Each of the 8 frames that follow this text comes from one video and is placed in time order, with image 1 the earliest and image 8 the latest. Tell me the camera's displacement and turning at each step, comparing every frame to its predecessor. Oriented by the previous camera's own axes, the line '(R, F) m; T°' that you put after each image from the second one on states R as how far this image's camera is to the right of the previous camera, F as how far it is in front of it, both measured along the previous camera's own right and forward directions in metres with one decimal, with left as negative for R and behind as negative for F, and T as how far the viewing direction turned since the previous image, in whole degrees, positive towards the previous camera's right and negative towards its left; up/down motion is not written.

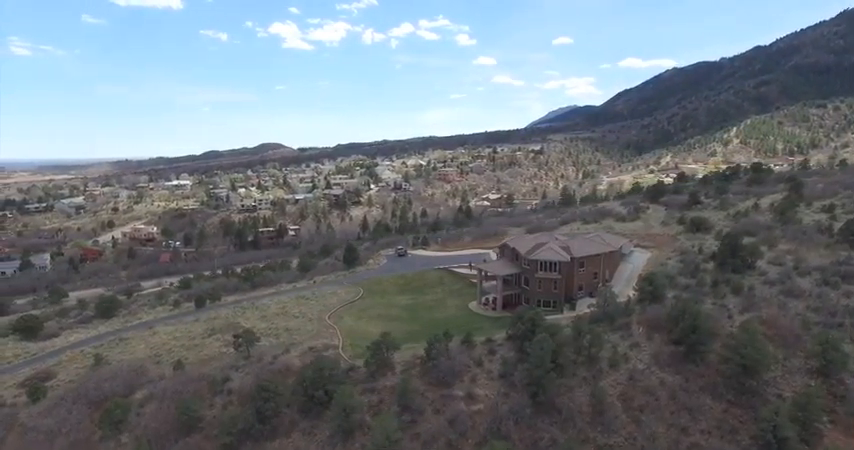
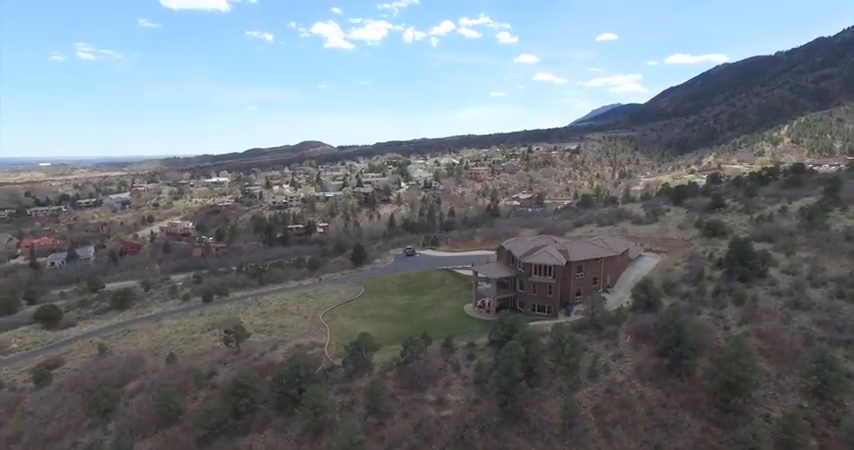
(+3.2, +0.4) m; -5°
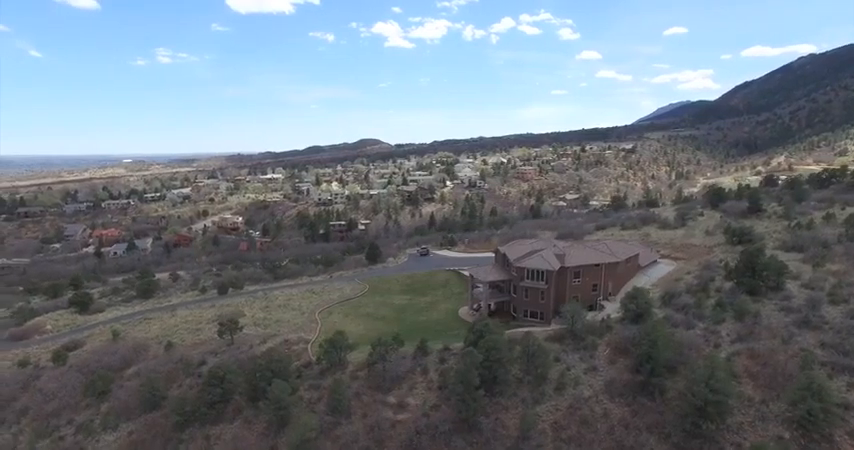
(+4.3, +0.6) m; -7°
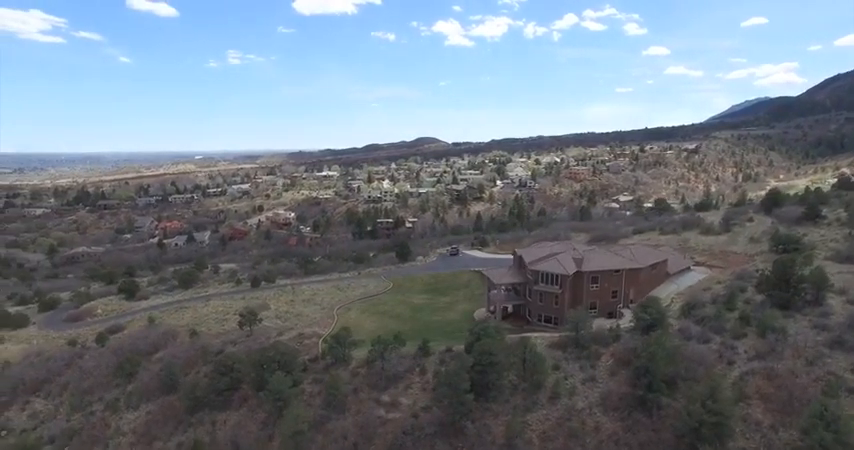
(+2.8, +0.3) m; -7°
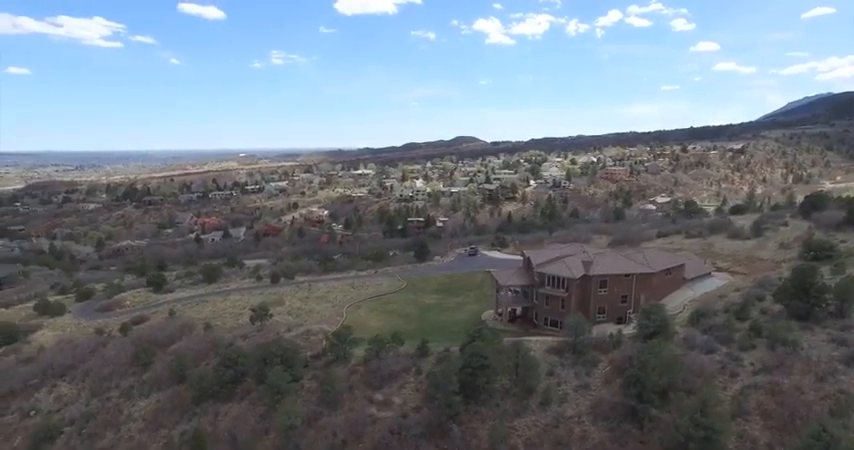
(+2.0, +0.2) m; -5°
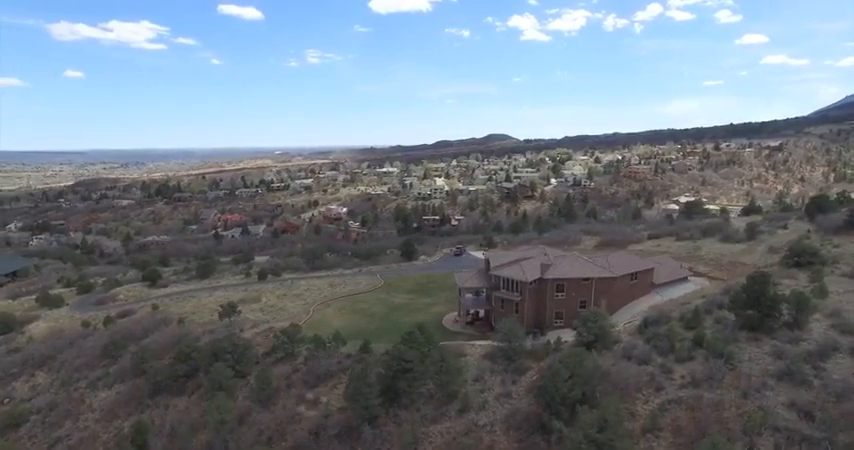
(+4.8, +0.5) m; -5°
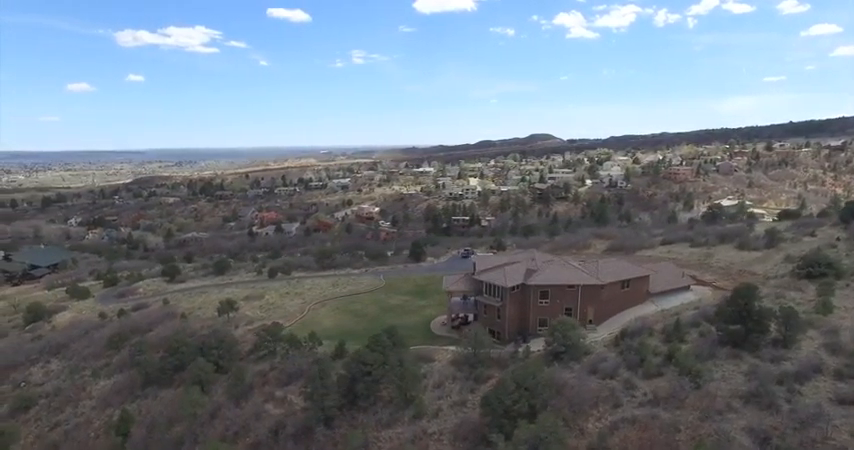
(+3.5, +0.5) m; -5°
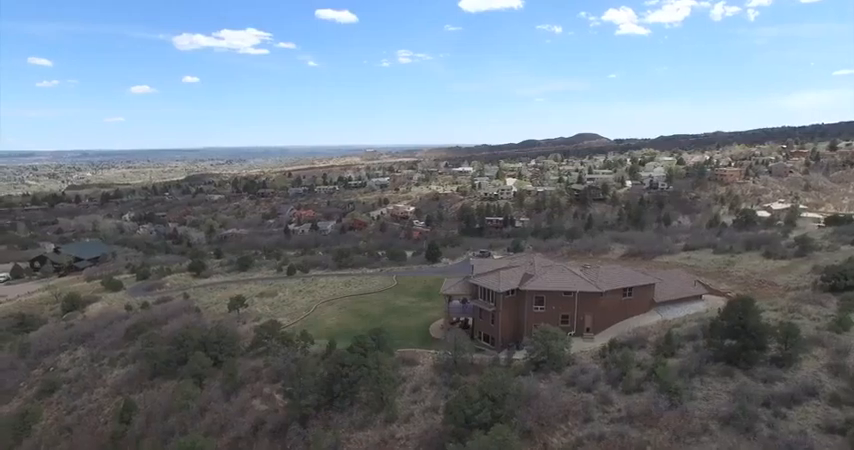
(+2.8, +0.4) m; -5°
